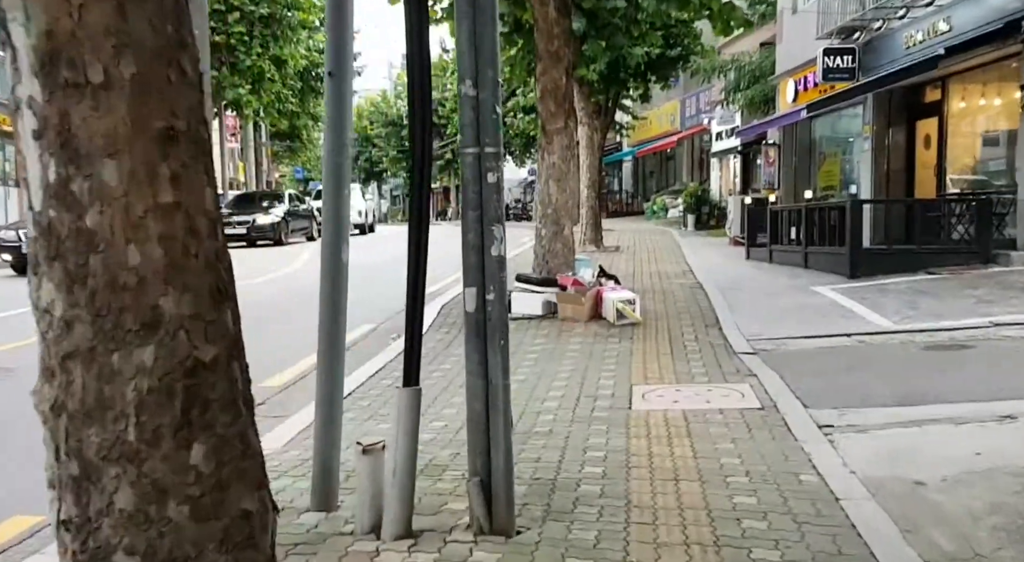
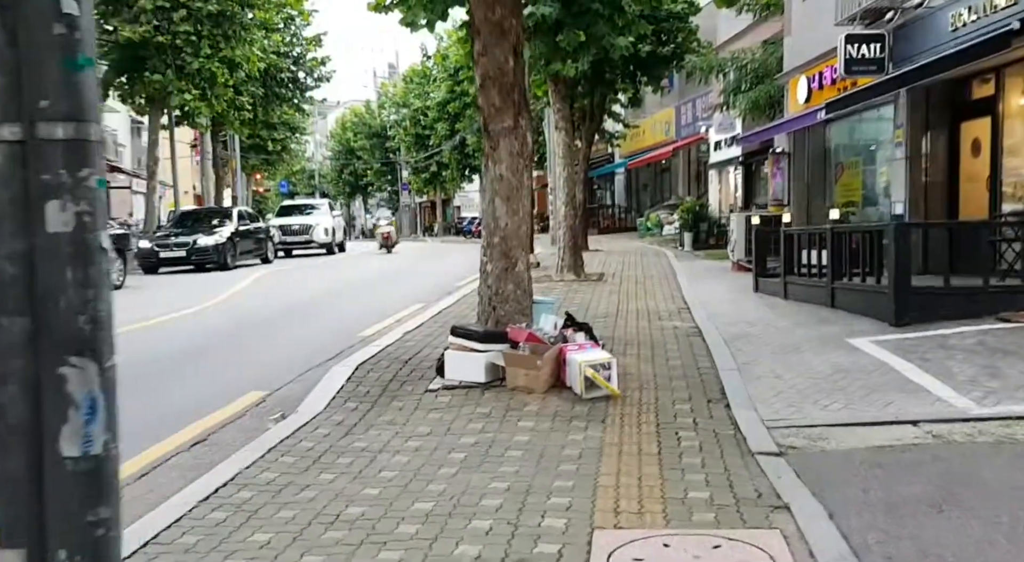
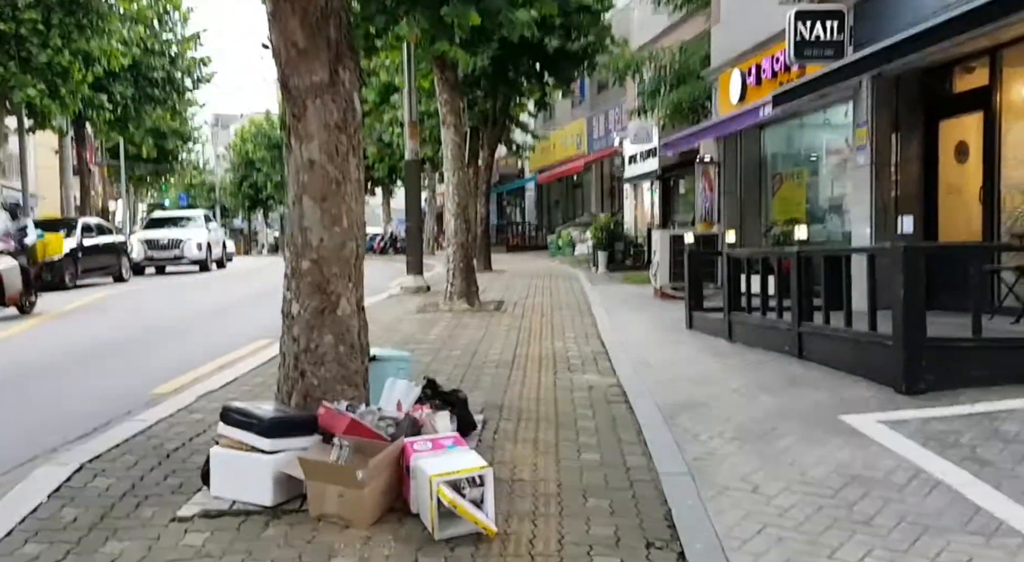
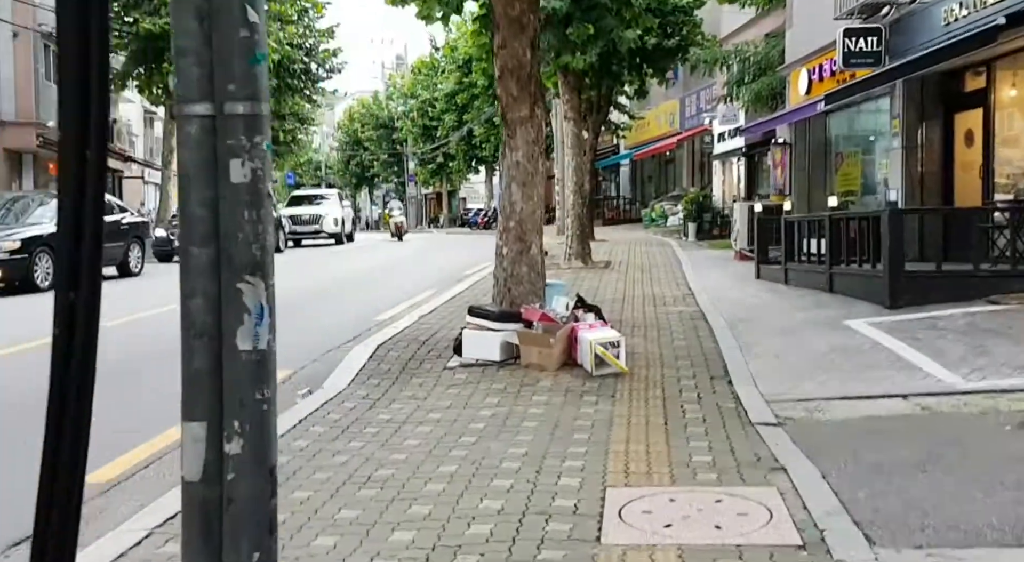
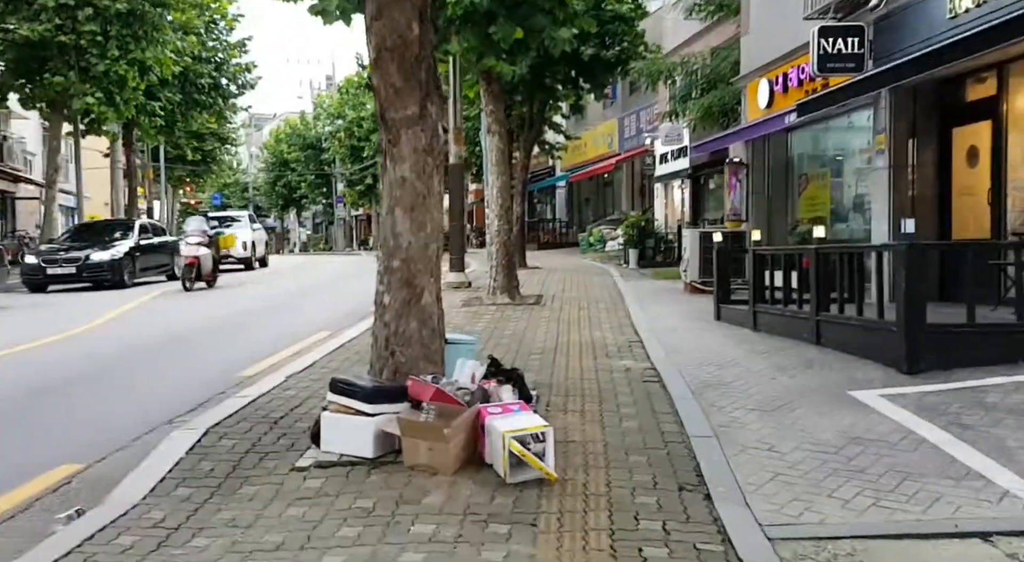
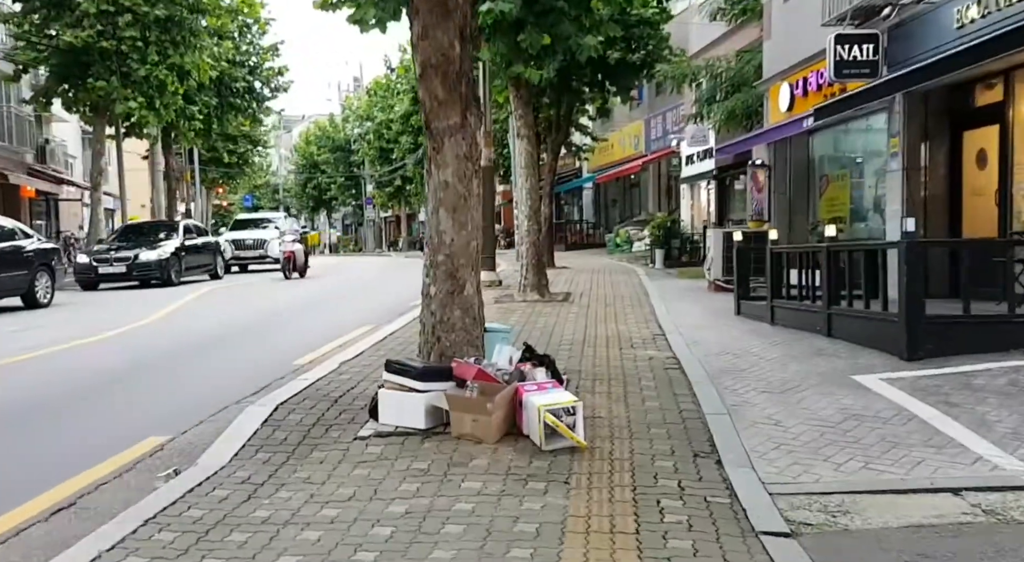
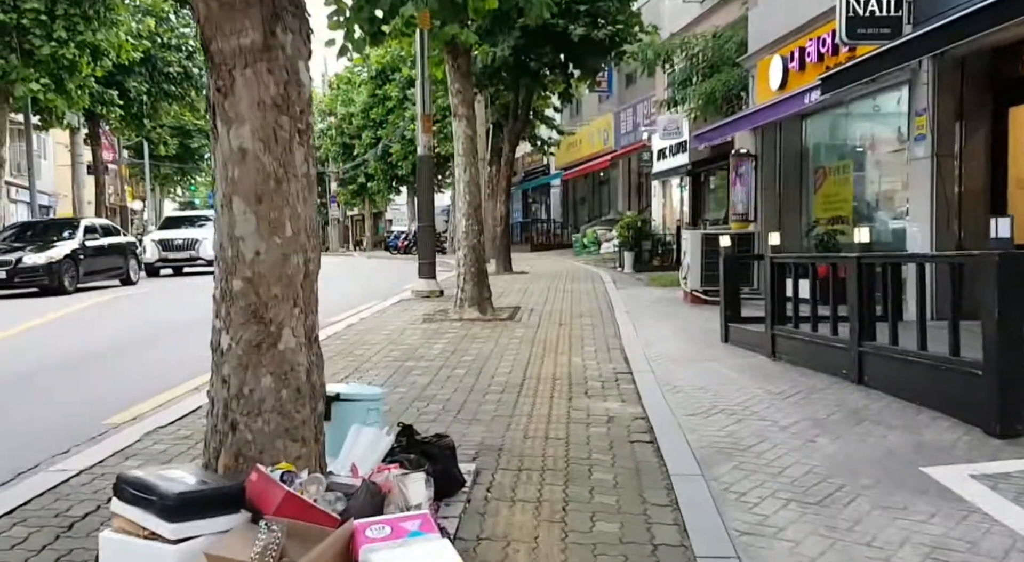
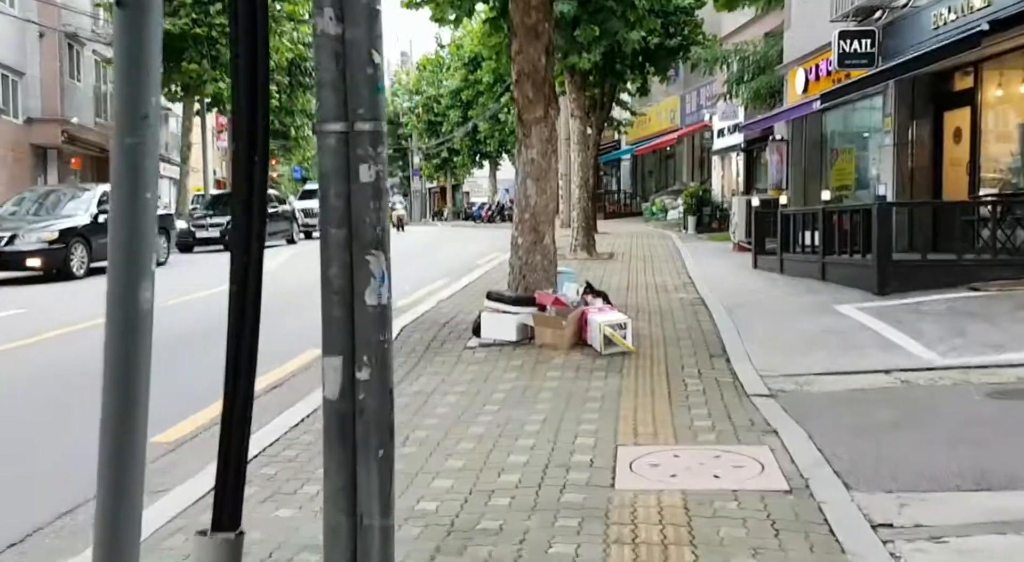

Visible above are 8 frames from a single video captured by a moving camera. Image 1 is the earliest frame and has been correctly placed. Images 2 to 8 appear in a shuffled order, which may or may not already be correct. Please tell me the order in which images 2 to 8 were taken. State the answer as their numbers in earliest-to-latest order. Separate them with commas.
8, 4, 2, 6, 5, 3, 7
